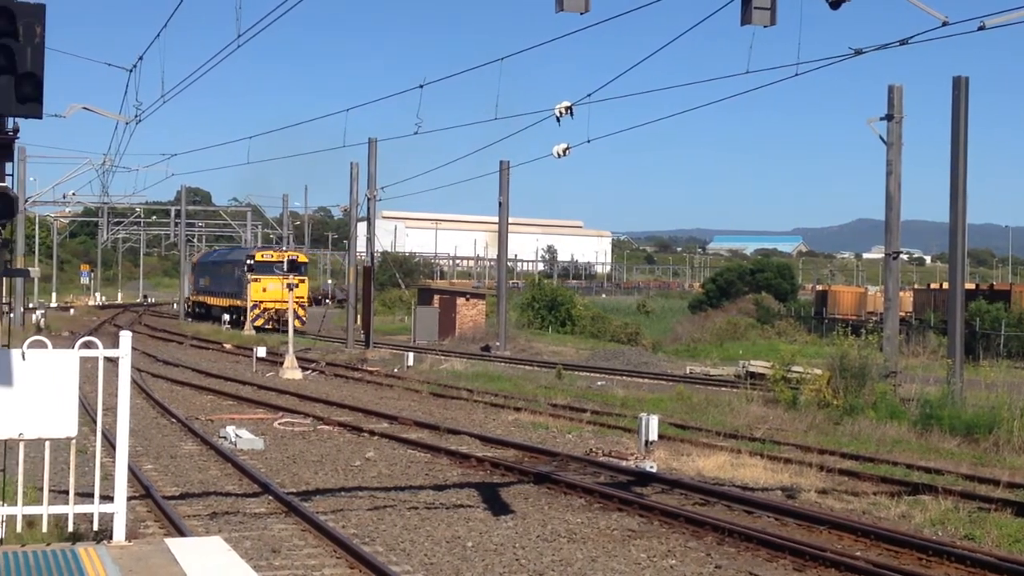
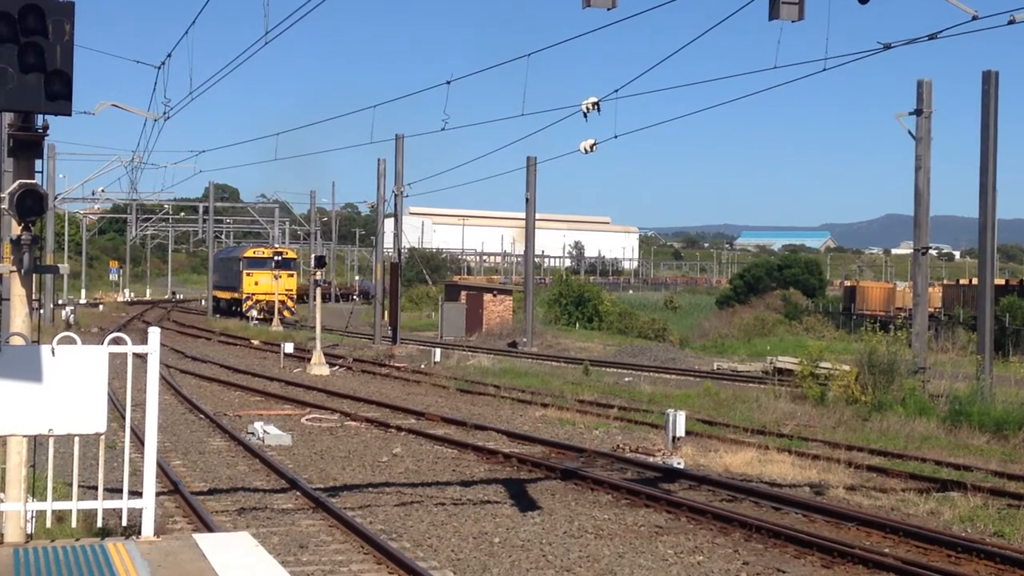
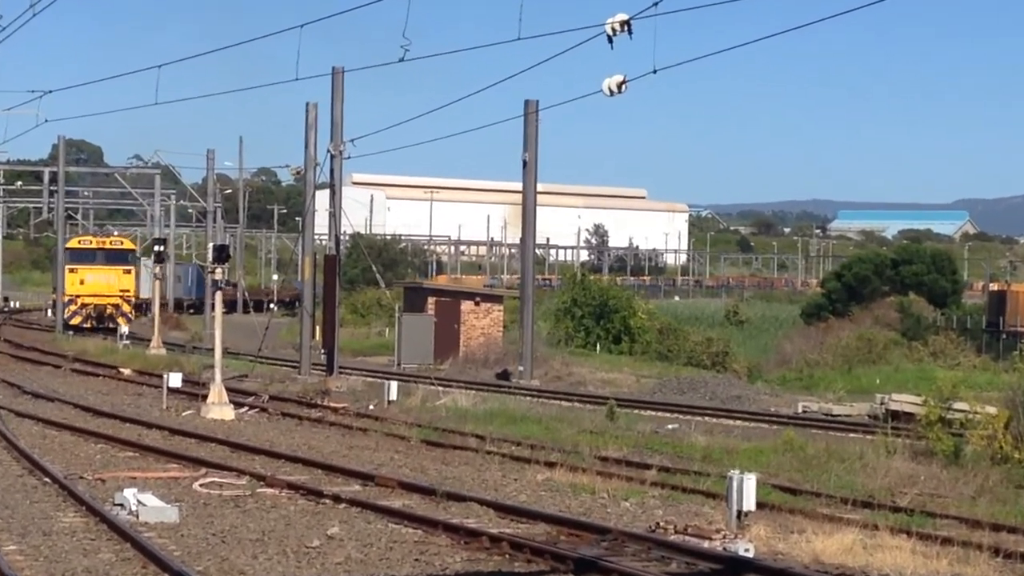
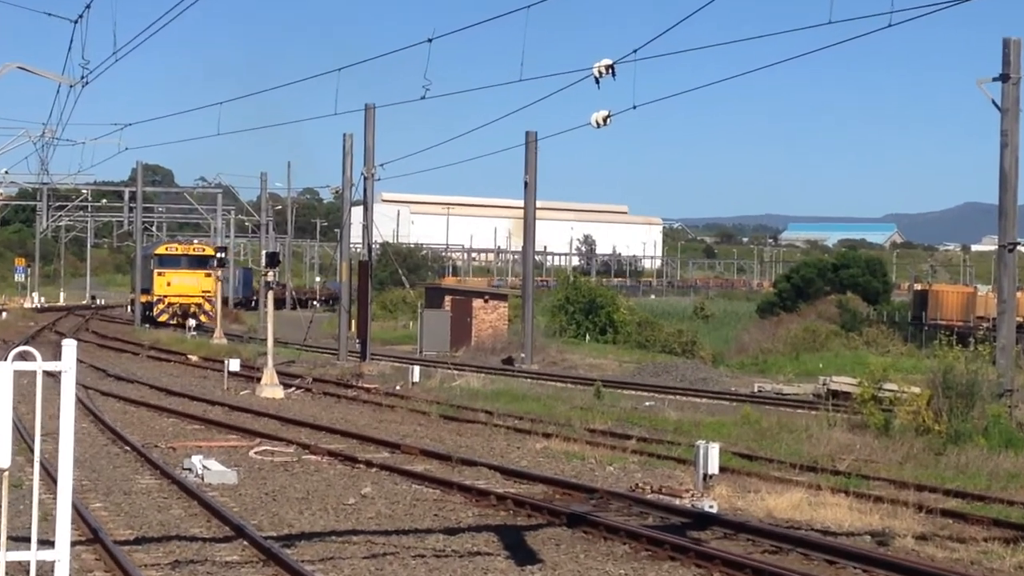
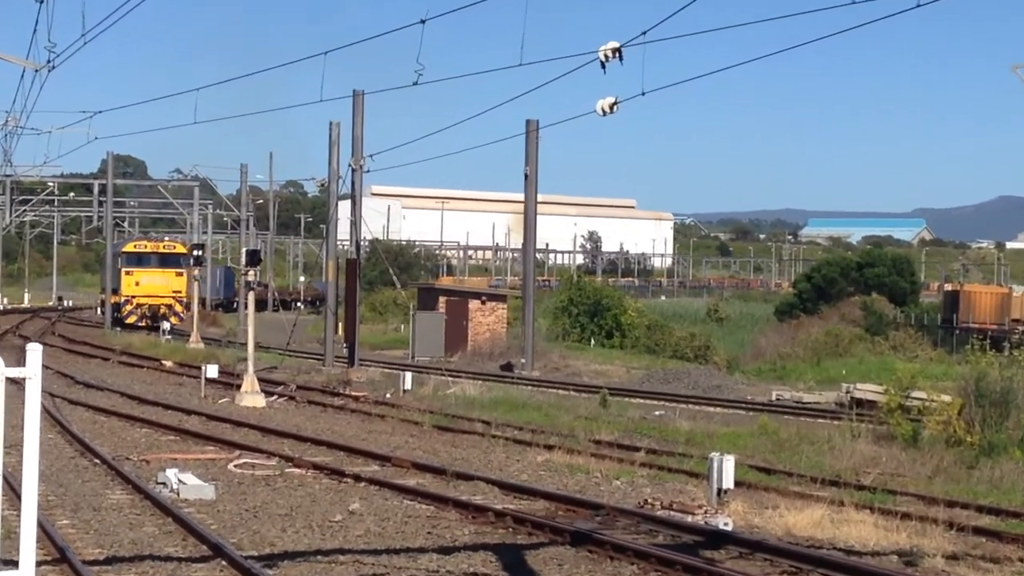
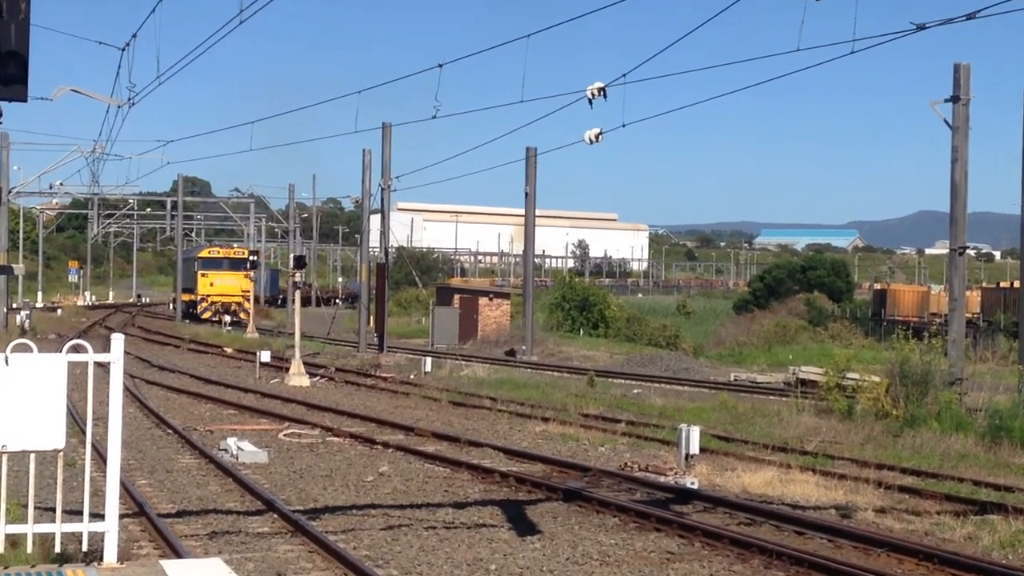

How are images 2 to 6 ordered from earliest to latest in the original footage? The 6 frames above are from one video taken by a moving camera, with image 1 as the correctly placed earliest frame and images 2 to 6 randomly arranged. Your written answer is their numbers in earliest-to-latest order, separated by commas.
2, 6, 4, 5, 3
